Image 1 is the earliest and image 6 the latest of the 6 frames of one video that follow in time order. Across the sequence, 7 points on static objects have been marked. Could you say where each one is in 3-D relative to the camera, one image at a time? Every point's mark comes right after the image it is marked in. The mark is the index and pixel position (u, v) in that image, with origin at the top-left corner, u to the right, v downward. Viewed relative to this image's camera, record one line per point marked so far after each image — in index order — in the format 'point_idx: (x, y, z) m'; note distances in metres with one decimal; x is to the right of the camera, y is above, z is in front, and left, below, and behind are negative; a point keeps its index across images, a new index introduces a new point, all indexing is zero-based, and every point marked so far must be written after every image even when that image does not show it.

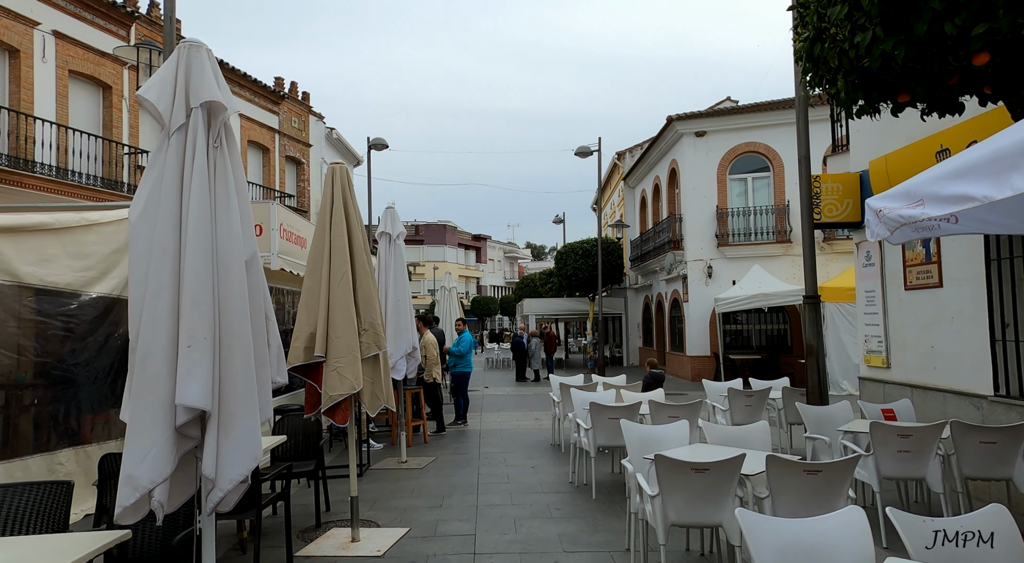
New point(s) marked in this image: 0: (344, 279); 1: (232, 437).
0: (-1.4, 0.0, +5.6) m
1: (-1.4, -0.7, +3.2) m
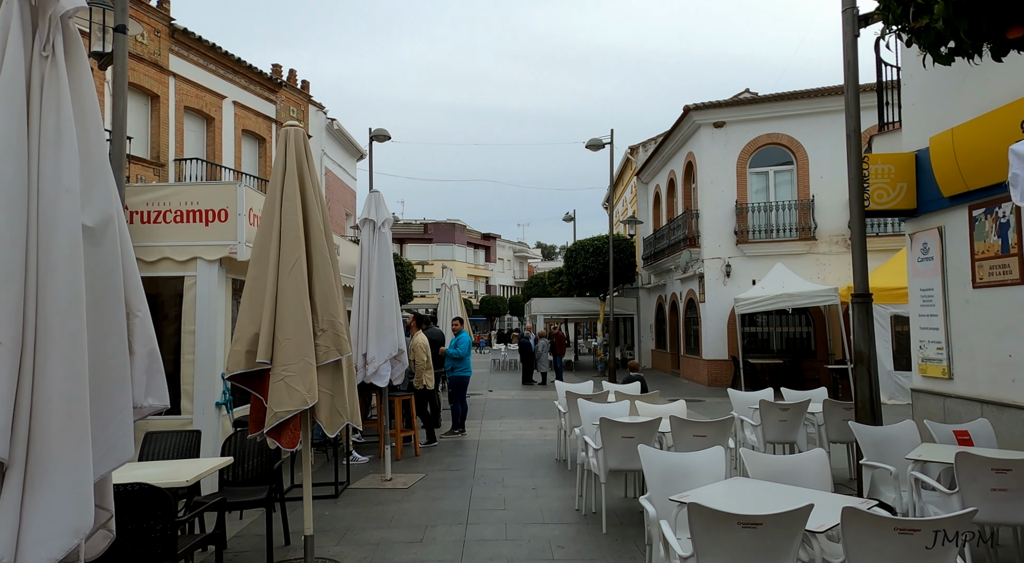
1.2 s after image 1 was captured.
0: (-1.4, +0.1, +4.5) m
1: (-1.4, -0.6, +2.1) m
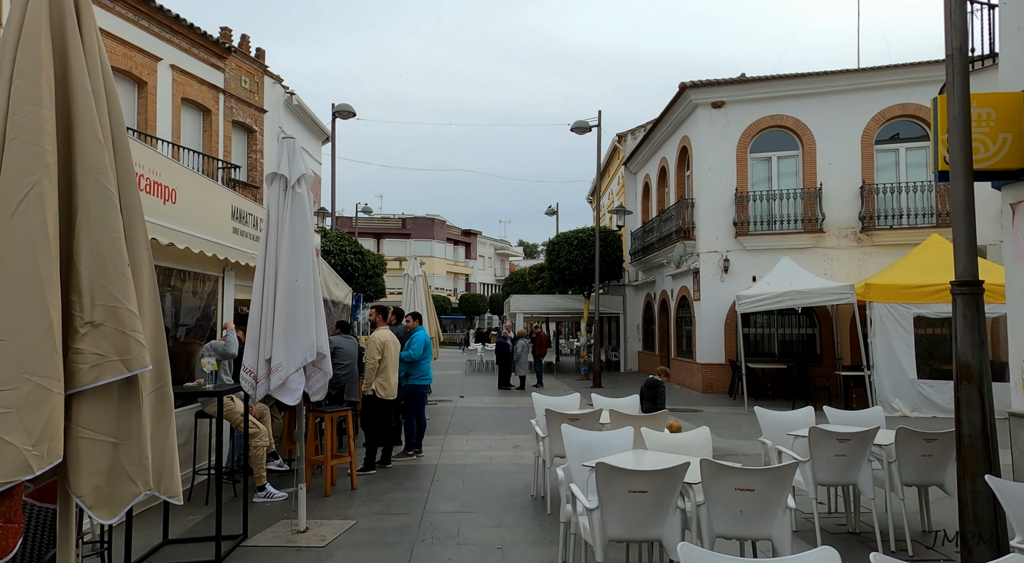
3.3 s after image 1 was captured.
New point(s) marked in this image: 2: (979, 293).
0: (-1.6, +0.3, +2.4) m
1: (-1.6, -0.5, 0.0) m
2: (+3.2, -0.1, +4.7) m
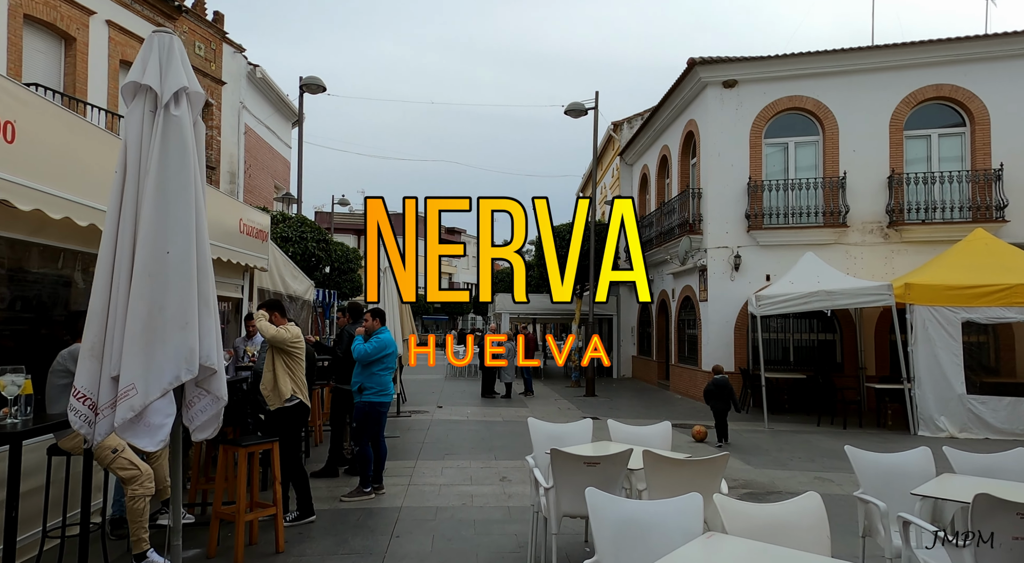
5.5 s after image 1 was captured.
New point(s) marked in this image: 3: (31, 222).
0: (-1.6, +0.4, +0.3) m
1: (-1.5, -0.3, -2.1) m
2: (+3.2, 0.0, +2.7) m
3: (-3.8, +0.5, +5.5) m
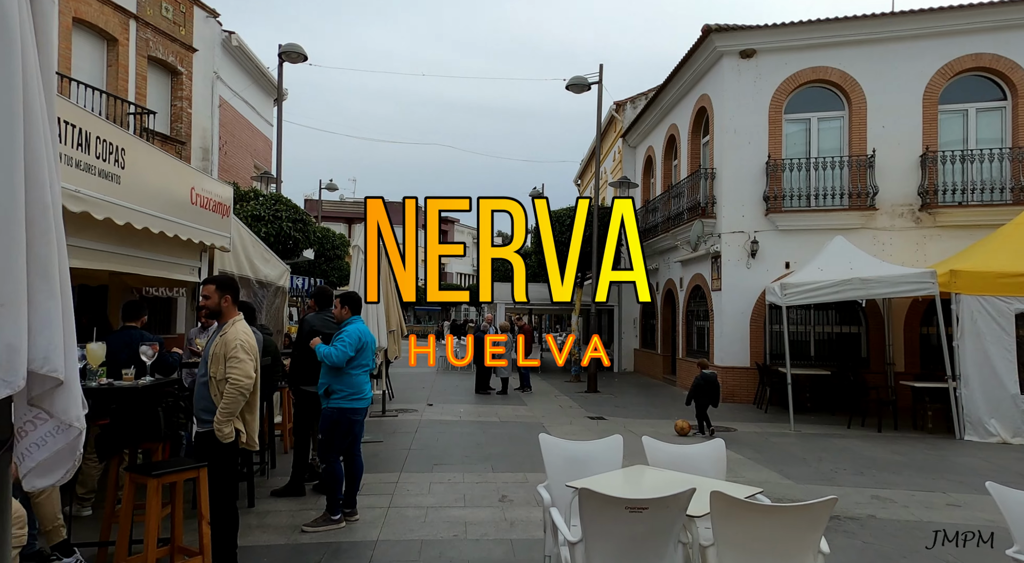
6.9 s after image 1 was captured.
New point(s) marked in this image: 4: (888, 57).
0: (-1.5, +0.5, -1.2) m
1: (-1.4, -0.2, -3.5) m
2: (+3.2, +0.1, +1.3) m
3: (-3.7, +0.7, +4.0) m
4: (+8.2, +4.9, +15.0) m
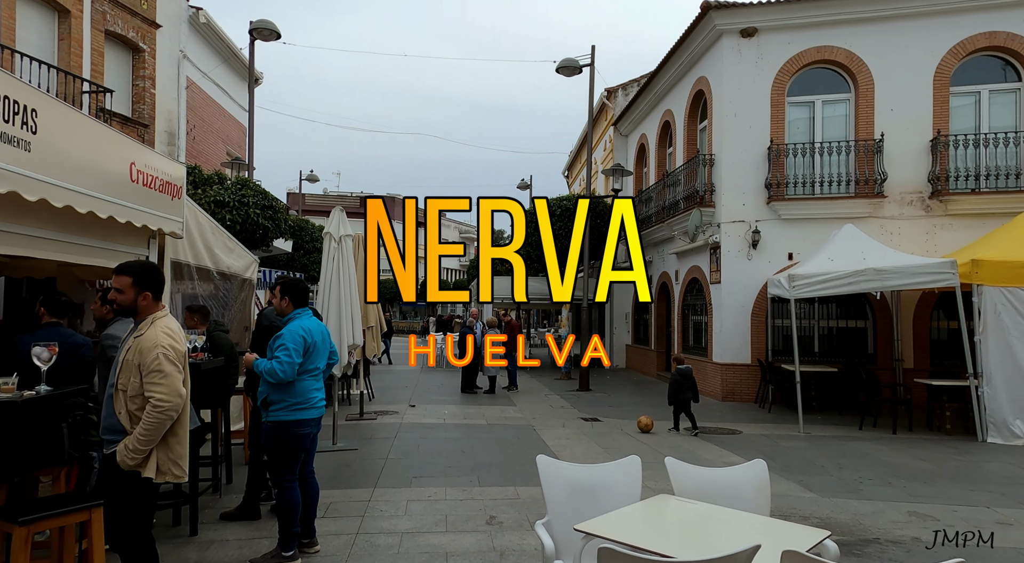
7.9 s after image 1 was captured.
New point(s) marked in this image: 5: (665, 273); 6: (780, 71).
0: (-1.4, +0.6, -2.2) m
1: (-1.3, -0.2, -4.5) m
2: (+3.2, +0.2, +0.4) m
3: (-3.8, +0.7, +3.0) m
4: (+7.9, +5.0, +14.2) m
5: (+4.2, +0.2, +18.9) m
6: (+5.7, +4.5, +14.7) m
